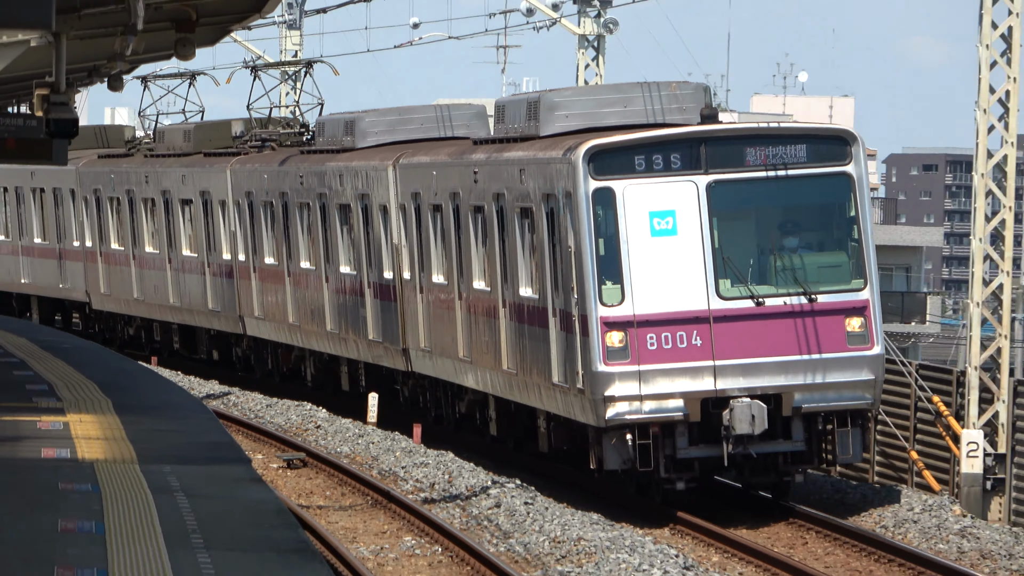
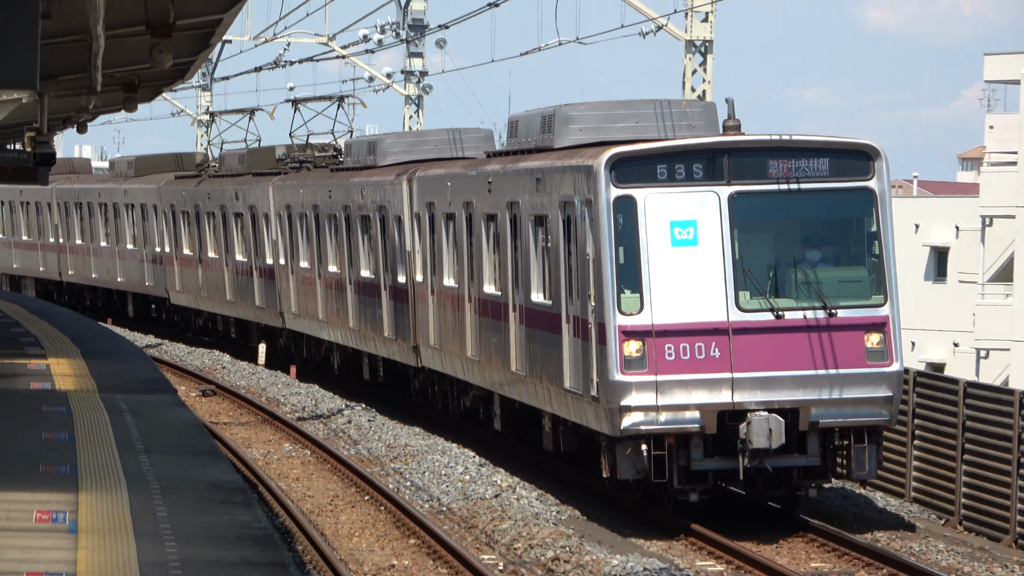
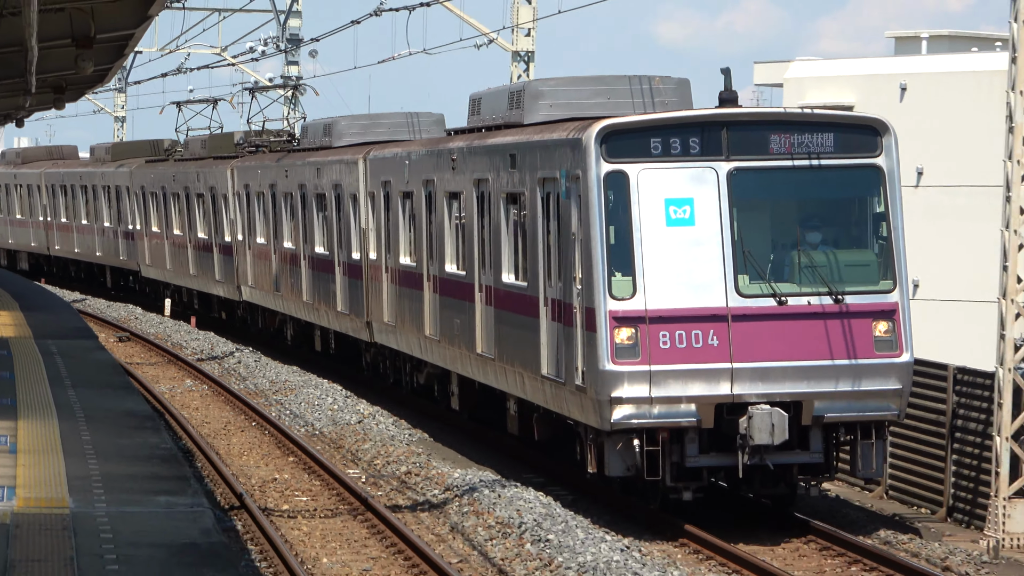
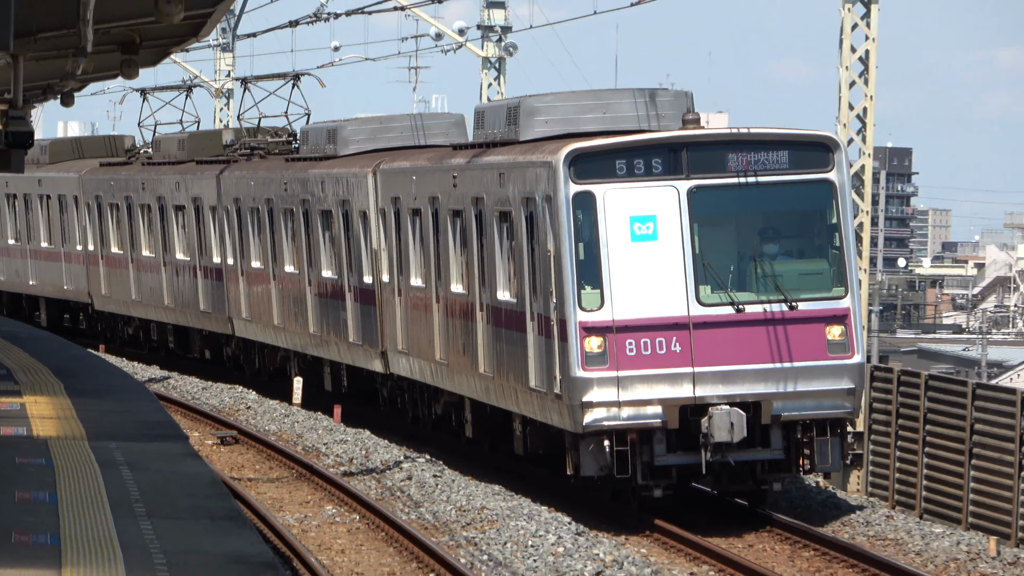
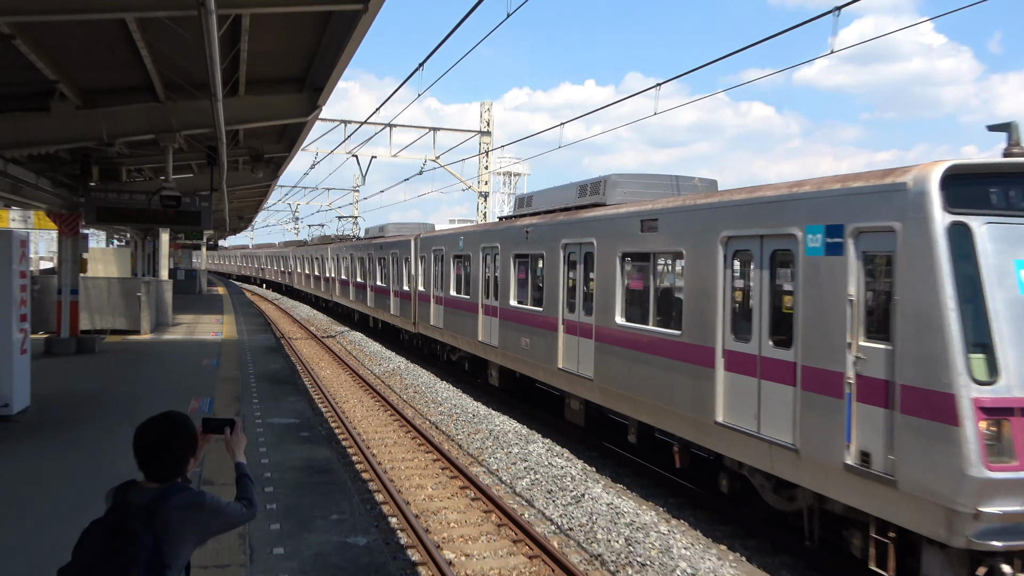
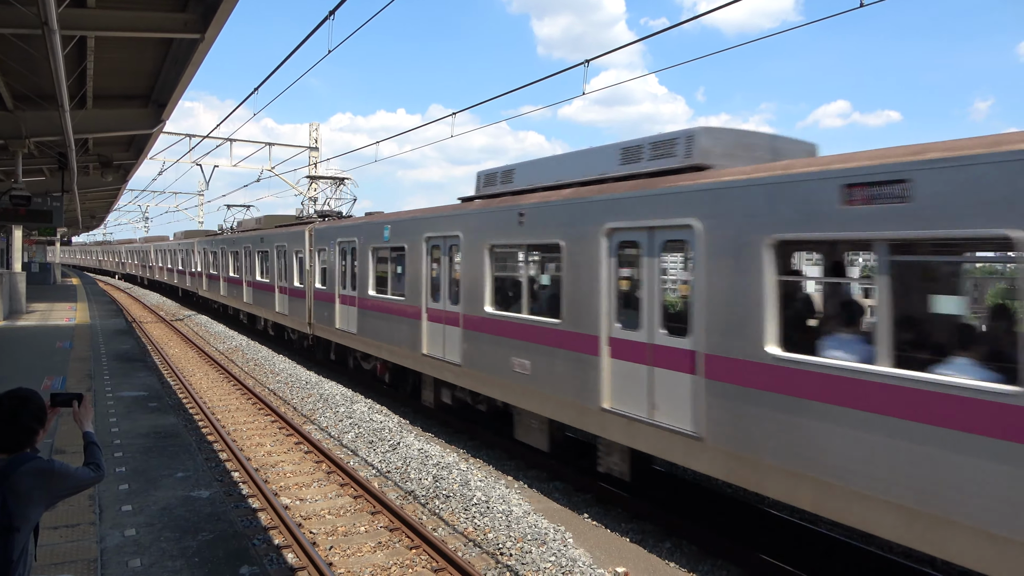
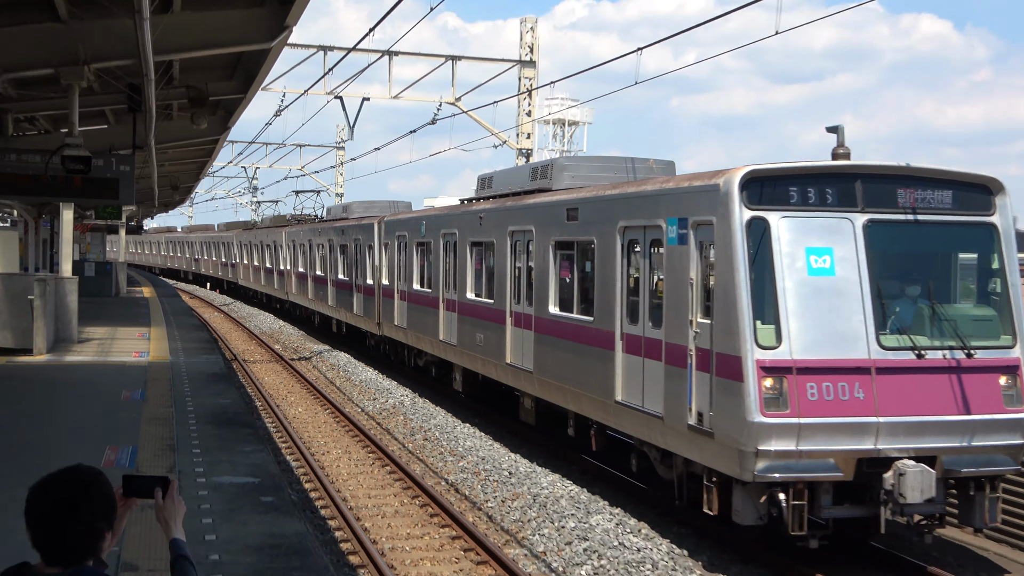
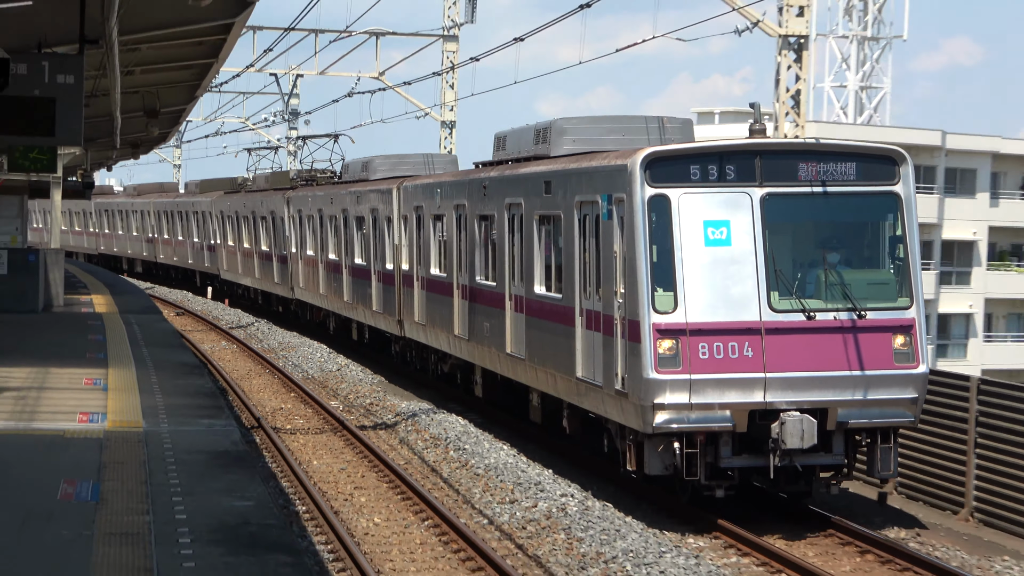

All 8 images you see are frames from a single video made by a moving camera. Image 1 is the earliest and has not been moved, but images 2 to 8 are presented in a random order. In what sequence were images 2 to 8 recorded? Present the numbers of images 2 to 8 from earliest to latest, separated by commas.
4, 2, 3, 8, 7, 5, 6
